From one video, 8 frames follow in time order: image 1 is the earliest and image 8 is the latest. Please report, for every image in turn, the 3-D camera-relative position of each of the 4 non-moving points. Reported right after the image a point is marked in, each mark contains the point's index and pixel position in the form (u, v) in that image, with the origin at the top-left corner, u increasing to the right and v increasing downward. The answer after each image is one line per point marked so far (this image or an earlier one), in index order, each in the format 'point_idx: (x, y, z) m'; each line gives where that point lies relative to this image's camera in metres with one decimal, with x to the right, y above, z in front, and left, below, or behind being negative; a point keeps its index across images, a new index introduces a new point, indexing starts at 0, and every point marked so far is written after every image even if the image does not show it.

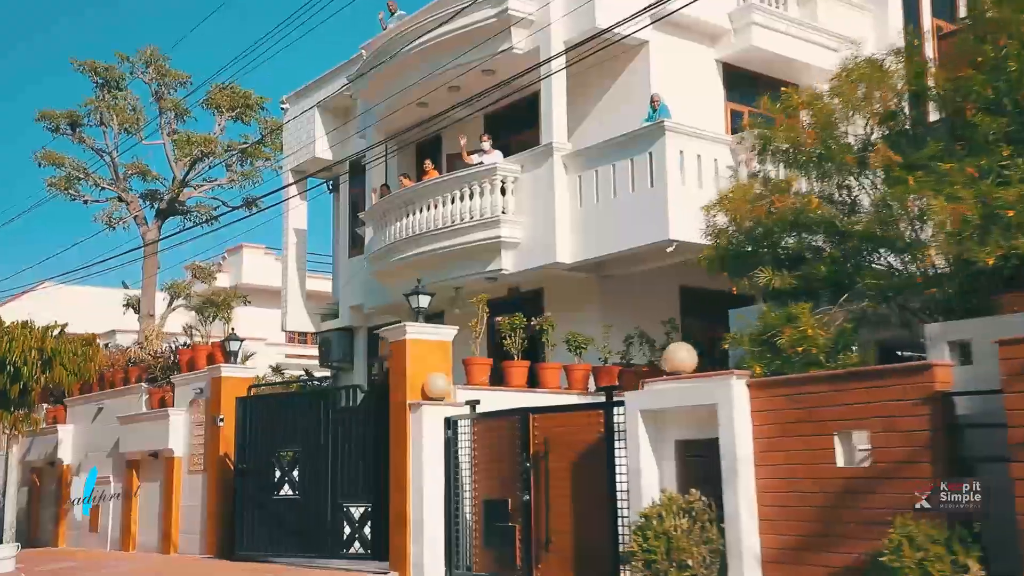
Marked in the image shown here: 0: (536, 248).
0: (+0.4, +0.6, +16.8) m
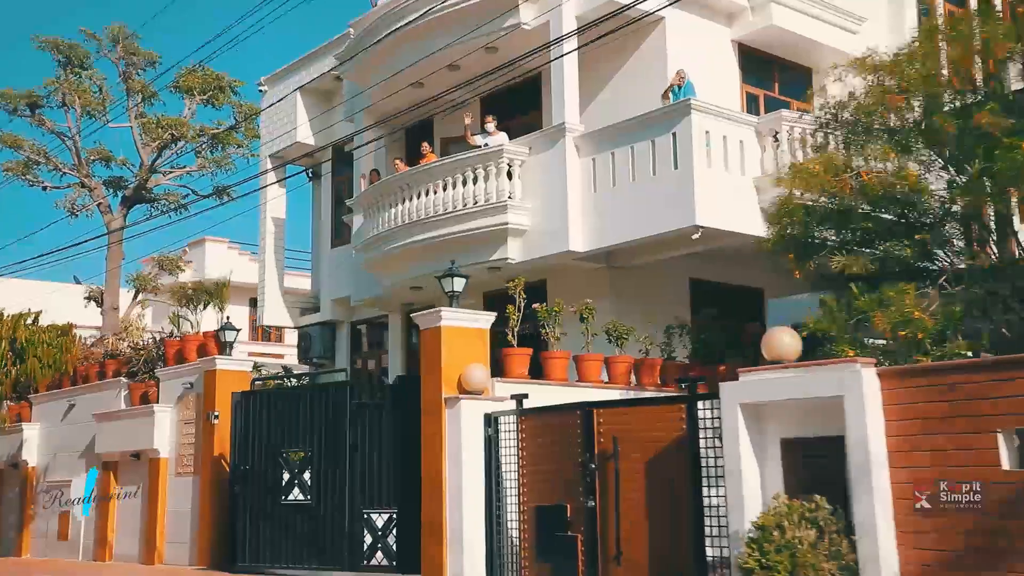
0: (+0.5, +0.8, +15.8) m
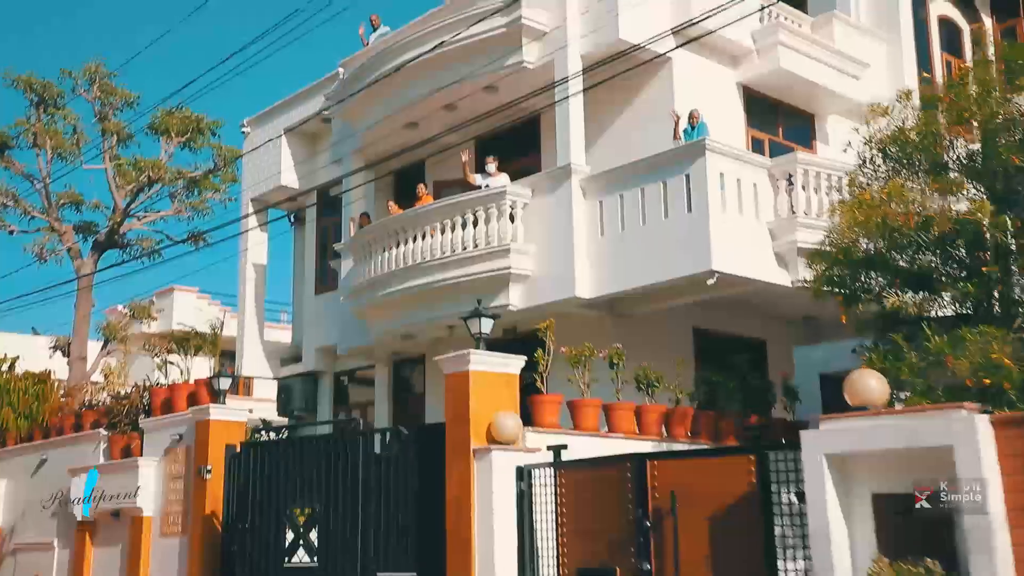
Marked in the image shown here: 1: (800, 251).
0: (+0.5, +0.1, +15.1) m
1: (+3.8, +0.5, +14.0) m
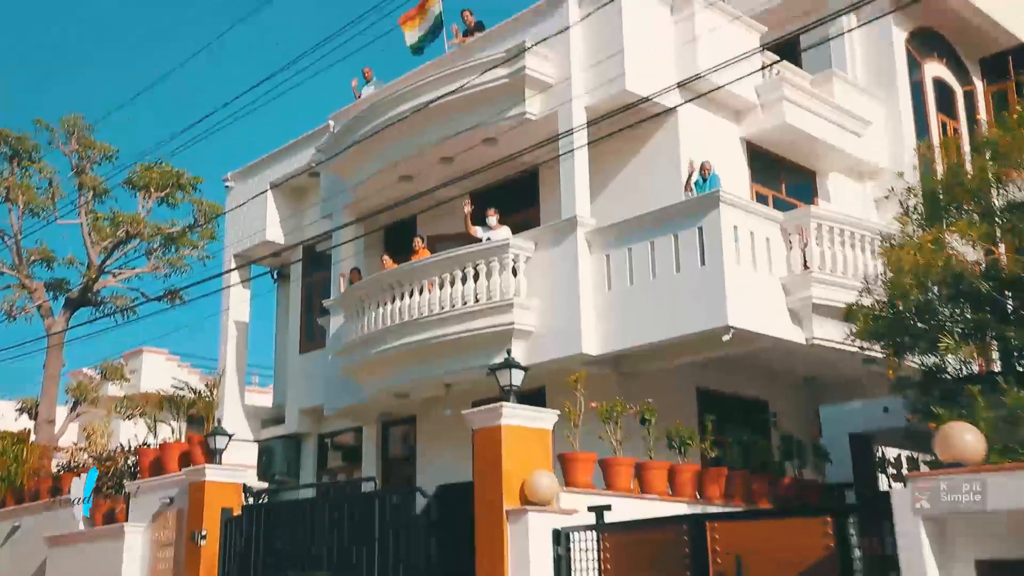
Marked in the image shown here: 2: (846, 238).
0: (+0.6, -0.7, +14.6) m
1: (+3.9, -0.2, +13.6) m
2: (+4.5, +0.7, +14.1) m
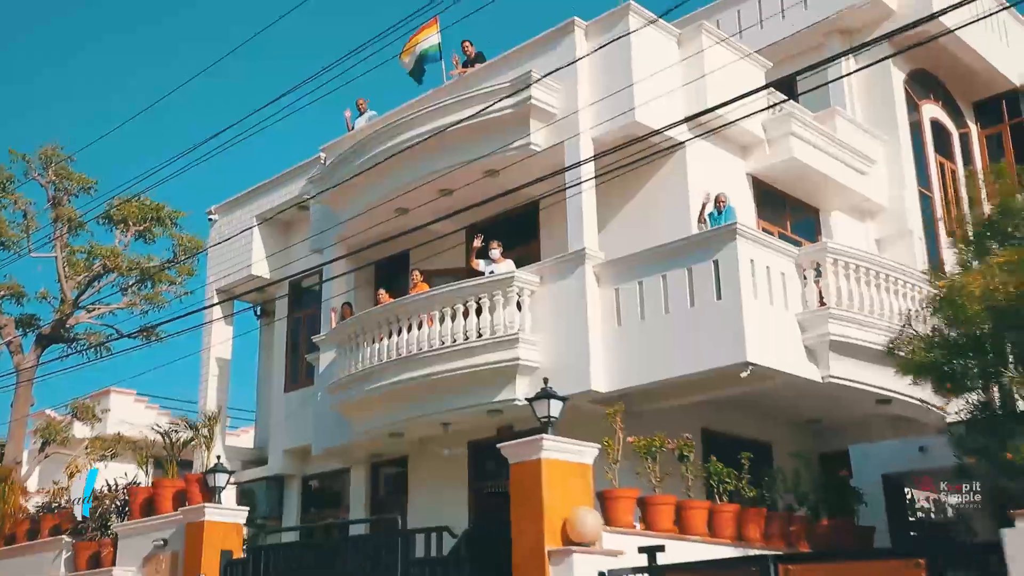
0: (+0.6, -1.1, +14.0) m
1: (+4.0, -0.7, +13.2) m
2: (+4.6, +0.2, +13.7) m
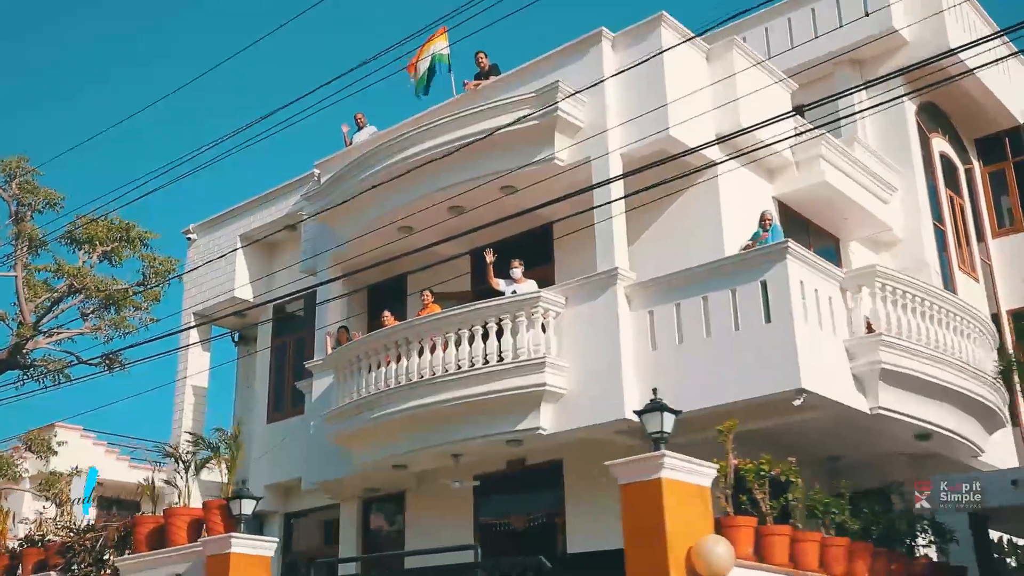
0: (+1.0, -1.4, +13.1) m
1: (+4.4, -1.0, +12.5) m
2: (+4.9, -0.2, +13.1) m
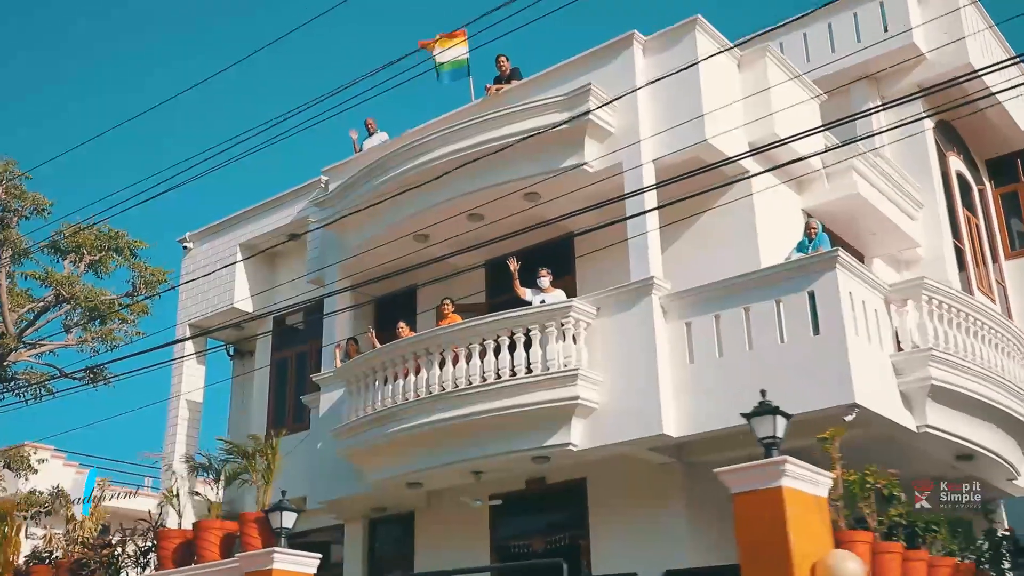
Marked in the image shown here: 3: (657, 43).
0: (+1.3, -1.5, +12.5) m
1: (+4.8, -1.2, +12.0) m
2: (+5.3, -0.3, +12.6) m
3: (+1.9, +3.3, +14.1) m
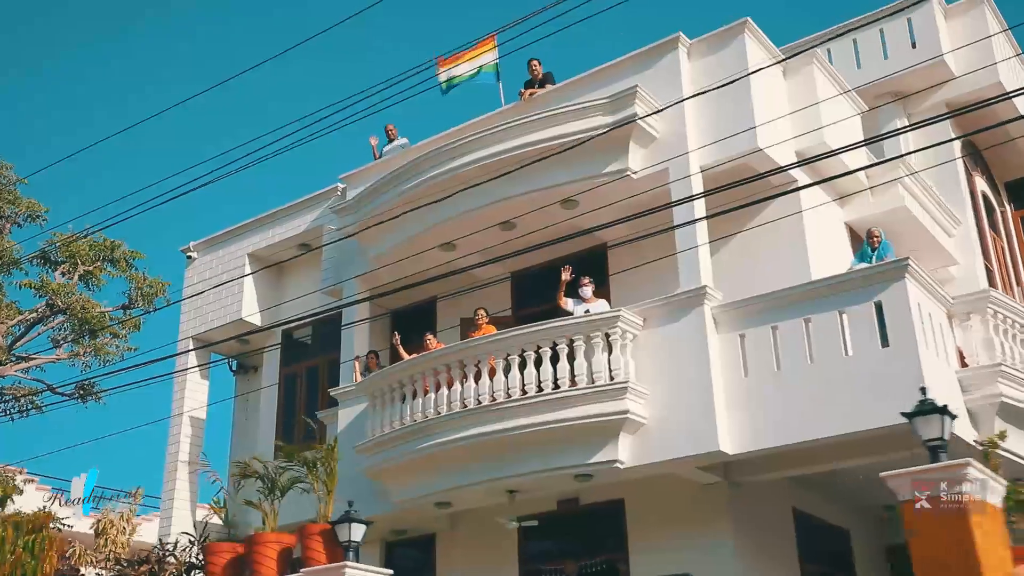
0: (+1.8, -1.6, +11.9) m
1: (+5.3, -1.3, +11.5) m
2: (+5.8, -0.5, +12.2) m
3: (+2.5, +3.1, +13.6) m
